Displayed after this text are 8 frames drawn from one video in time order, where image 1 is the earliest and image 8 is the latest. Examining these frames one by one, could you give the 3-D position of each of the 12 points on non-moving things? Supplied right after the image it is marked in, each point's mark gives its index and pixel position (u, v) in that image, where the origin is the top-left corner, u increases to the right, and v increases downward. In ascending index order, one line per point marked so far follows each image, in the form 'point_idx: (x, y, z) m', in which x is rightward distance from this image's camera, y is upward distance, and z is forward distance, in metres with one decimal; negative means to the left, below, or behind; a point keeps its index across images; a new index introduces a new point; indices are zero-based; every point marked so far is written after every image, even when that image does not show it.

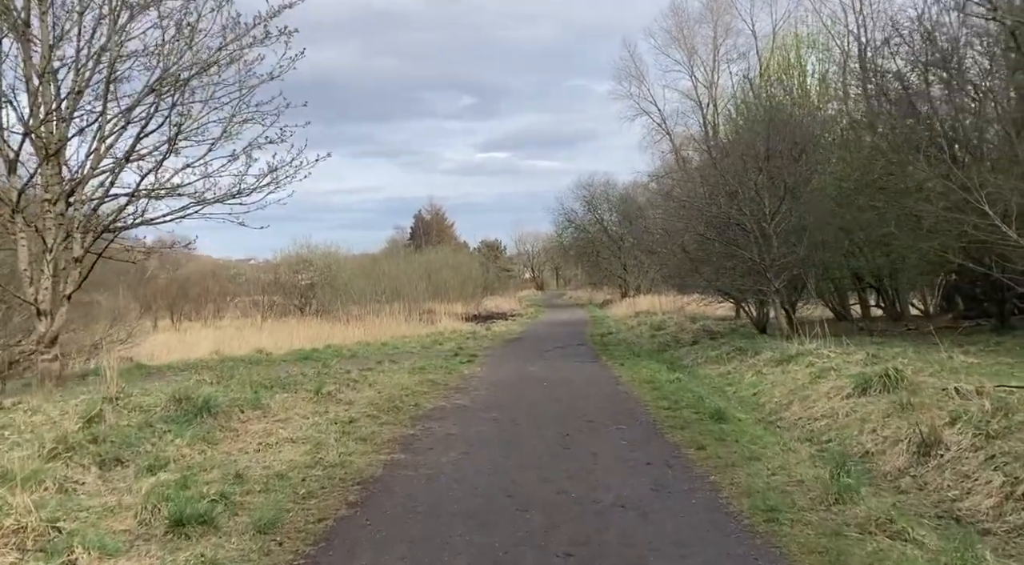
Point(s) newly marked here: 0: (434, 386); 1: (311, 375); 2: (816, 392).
0: (-1.2, -1.6, +15.0) m
1: (-3.4, -1.6, +16.8) m
2: (+3.7, -1.4, +12.4) m
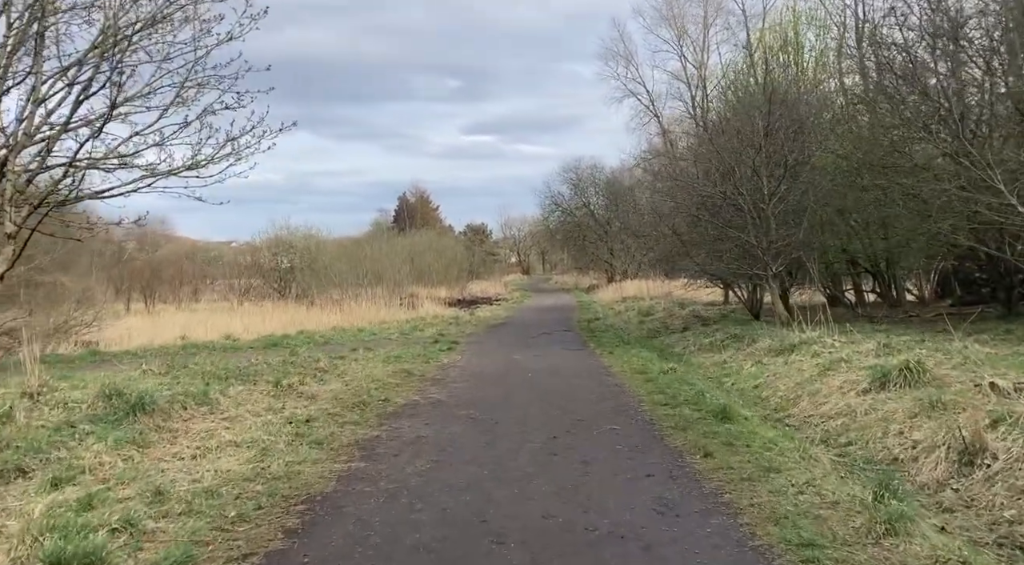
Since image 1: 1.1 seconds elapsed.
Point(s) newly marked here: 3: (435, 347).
0: (-1.4, -1.3, +13.8) m
1: (-3.7, -1.3, +15.5) m
2: (+3.5, -1.2, +11.3) m
3: (-1.5, -1.3, +20.0) m
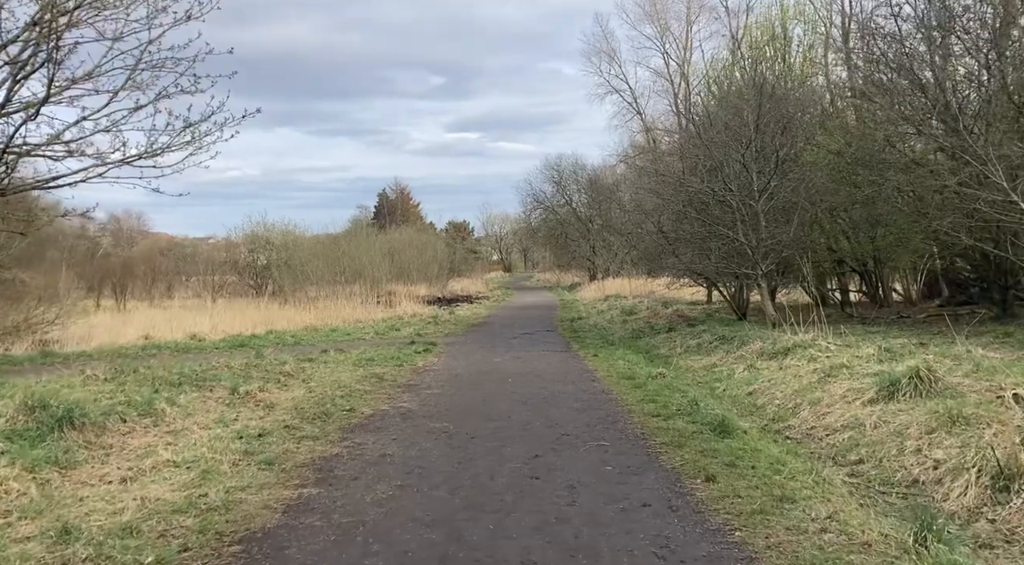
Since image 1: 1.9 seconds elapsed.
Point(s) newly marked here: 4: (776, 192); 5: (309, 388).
0: (-1.7, -1.3, +12.9) m
1: (-4.0, -1.3, +14.5) m
2: (+3.3, -1.2, +10.4) m
3: (-1.9, -1.2, +19.1) m
4: (+5.1, +1.8, +19.6) m
5: (-2.4, -1.3, +12.2) m
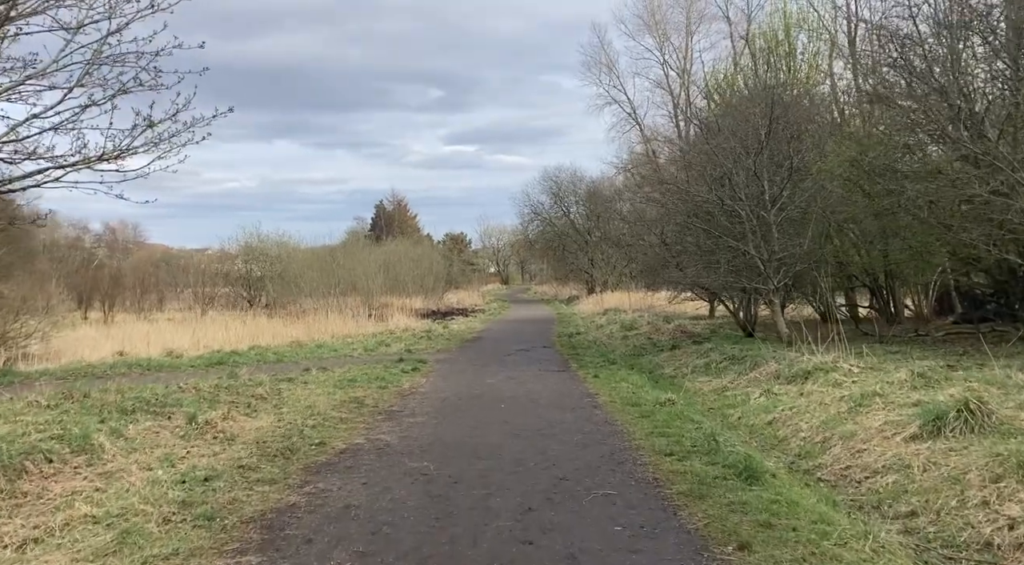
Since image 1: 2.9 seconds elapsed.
0: (-1.8, -1.5, +11.6) m
1: (-4.1, -1.5, +13.3) m
2: (+3.2, -1.3, +9.2) m
3: (-2.0, -1.5, +17.9) m
4: (+5.0, +1.5, +18.4) m
5: (-2.5, -1.5, +11.0) m
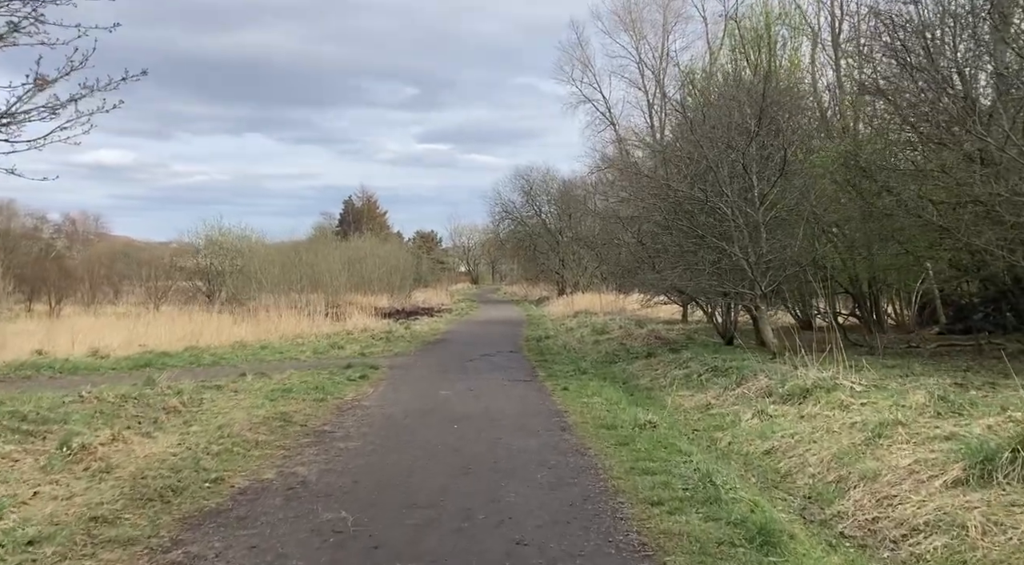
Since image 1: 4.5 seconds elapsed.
0: (-2.3, -1.4, +9.8) m
1: (-4.6, -1.4, +11.4) m
2: (+2.8, -1.4, +7.5) m
3: (-2.6, -1.4, +16.0) m
4: (+4.4, +1.4, +16.8) m
5: (-2.9, -1.4, +9.1) m
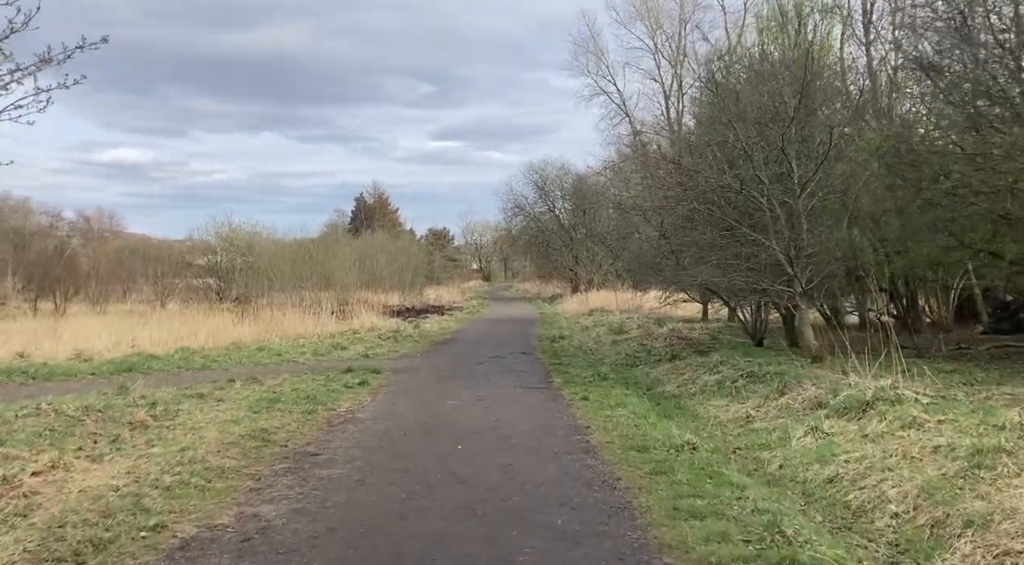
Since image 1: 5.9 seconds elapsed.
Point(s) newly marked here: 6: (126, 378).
0: (-2.1, -1.4, +8.4) m
1: (-4.4, -1.4, +10.0) m
2: (+2.9, -1.4, +6.0) m
3: (-2.4, -1.4, +14.6) m
4: (+4.6, +1.4, +15.3) m
5: (-2.8, -1.4, +7.7) m
6: (-5.6, -1.3, +14.6) m
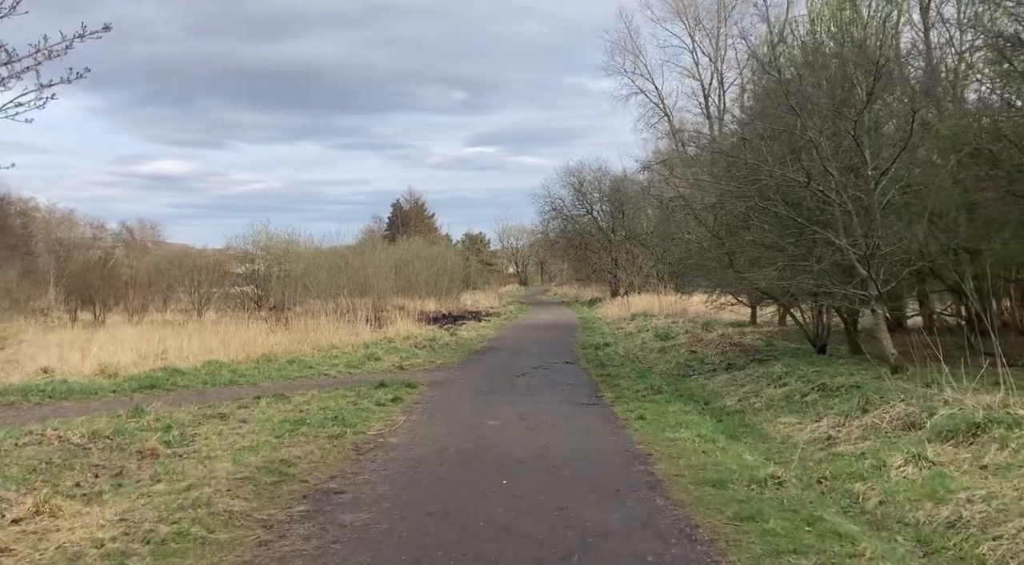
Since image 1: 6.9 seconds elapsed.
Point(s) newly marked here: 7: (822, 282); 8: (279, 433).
0: (-1.7, -1.5, +7.3) m
1: (-4.0, -1.5, +9.0) m
2: (+3.2, -1.4, +4.8) m
3: (-1.8, -1.5, +13.5) m
4: (+5.2, +1.4, +13.9) m
5: (-2.4, -1.5, +6.6) m
6: (-4.9, -1.5, +13.7) m
7: (+4.4, 0.0, +14.7) m
8: (-2.3, -1.5, +10.1) m
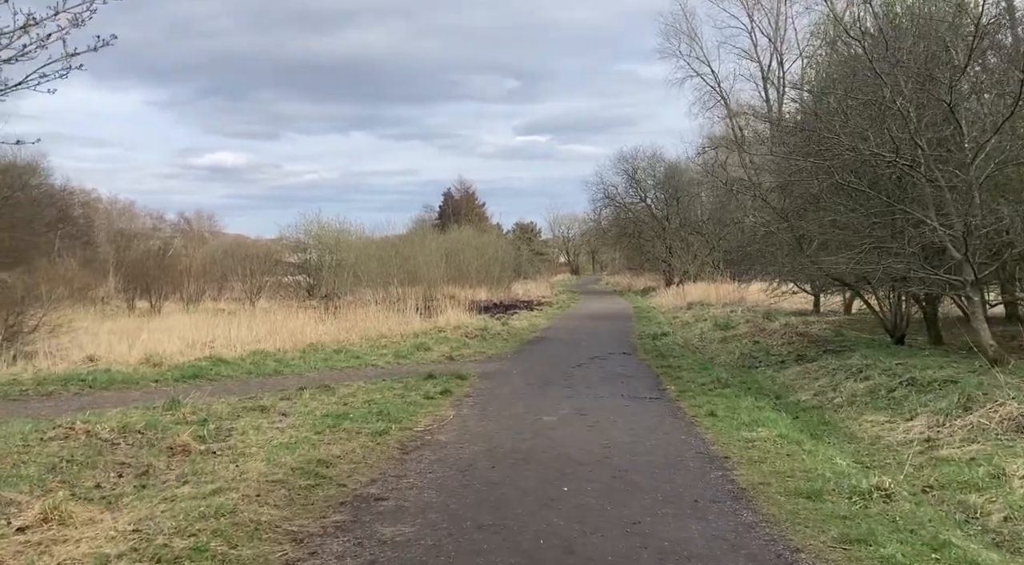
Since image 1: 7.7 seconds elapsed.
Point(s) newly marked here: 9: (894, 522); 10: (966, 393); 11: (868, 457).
0: (-1.3, -1.4, +6.5) m
1: (-3.5, -1.3, +8.3) m
2: (+3.5, -1.3, +3.7) m
3: (-1.1, -1.3, +12.7) m
4: (+6.0, +1.6, +12.8) m
5: (-2.1, -1.4, +5.9) m
6: (-4.2, -1.3, +13.0) m
7: (+5.2, +0.2, +13.6) m
8: (-1.8, -1.4, +9.4) m
9: (+2.2, -1.3, +5.7) m
10: (+4.4, -1.2, +9.6) m
11: (+2.9, -1.4, +8.3) m
